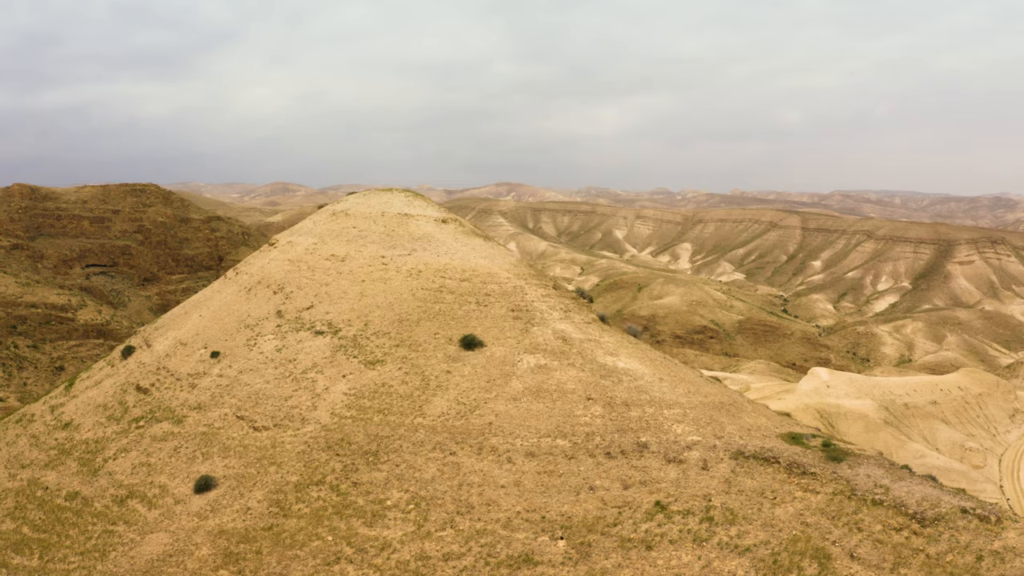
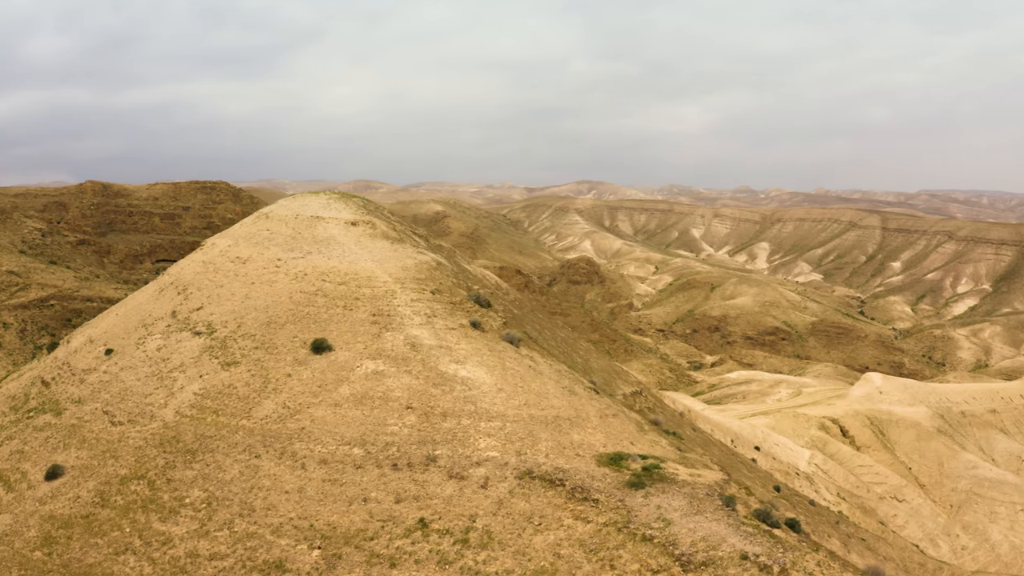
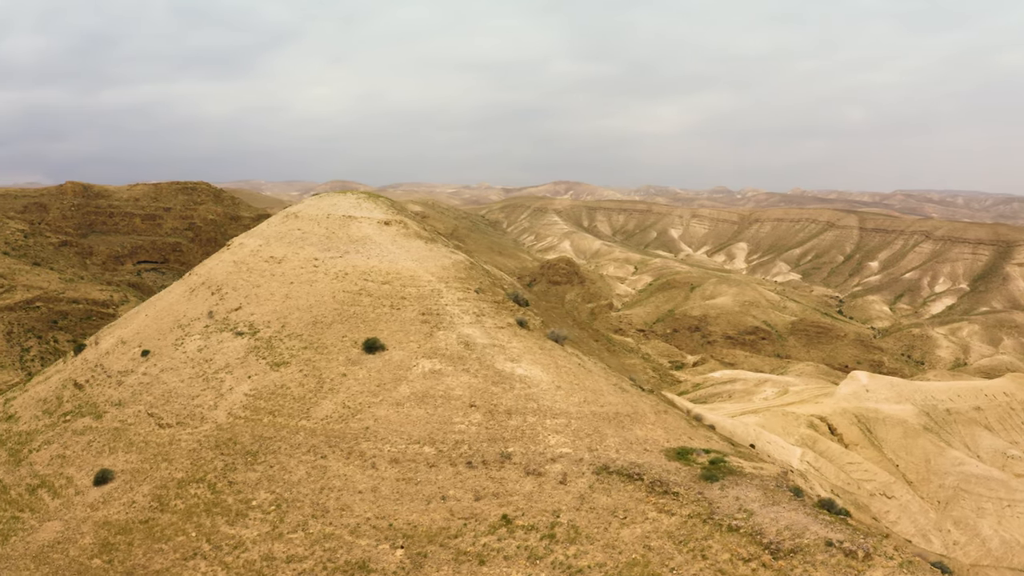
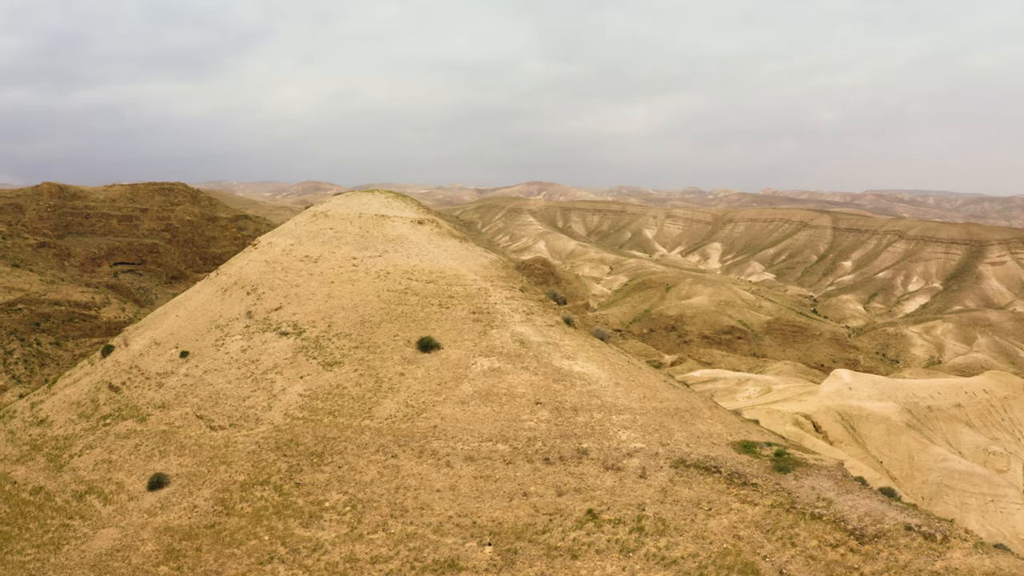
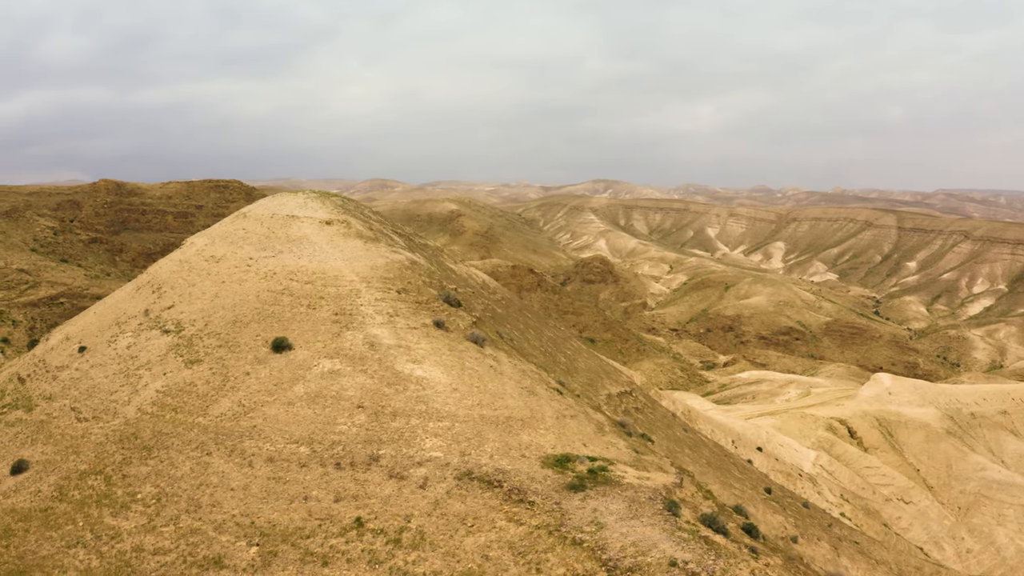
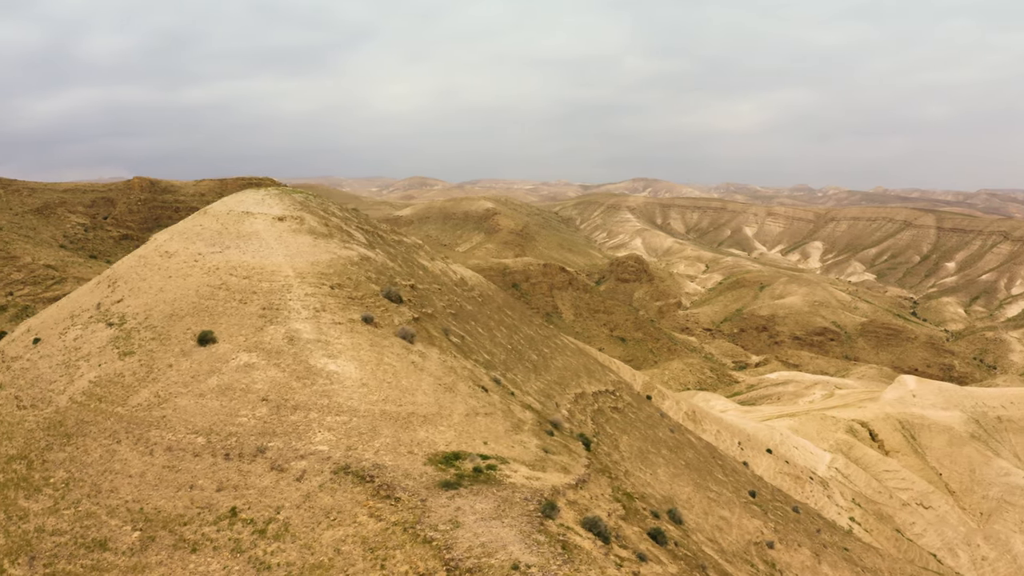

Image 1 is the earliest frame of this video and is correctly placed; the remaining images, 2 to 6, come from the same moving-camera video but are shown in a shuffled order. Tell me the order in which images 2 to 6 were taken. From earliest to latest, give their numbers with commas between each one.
4, 3, 2, 5, 6
